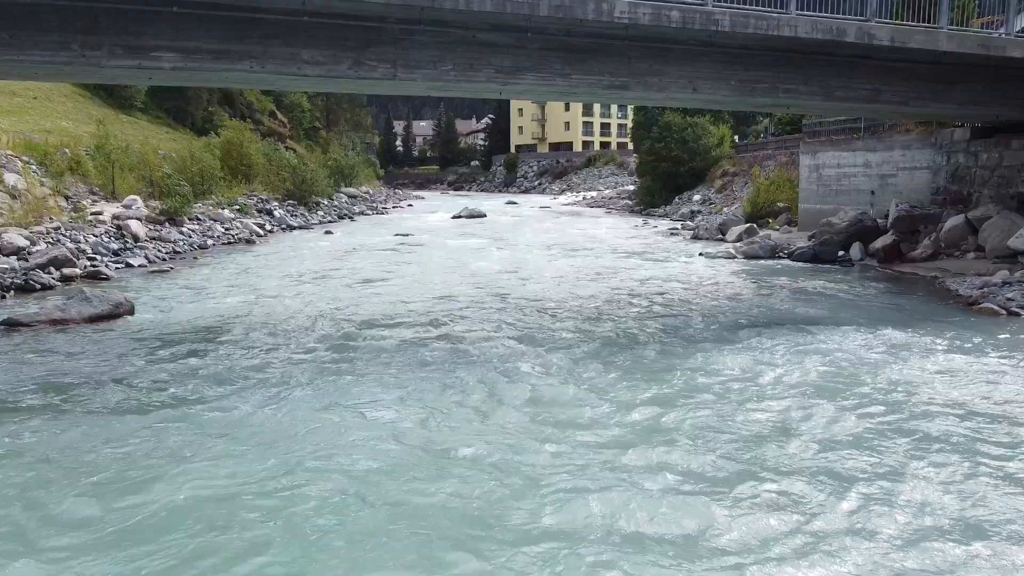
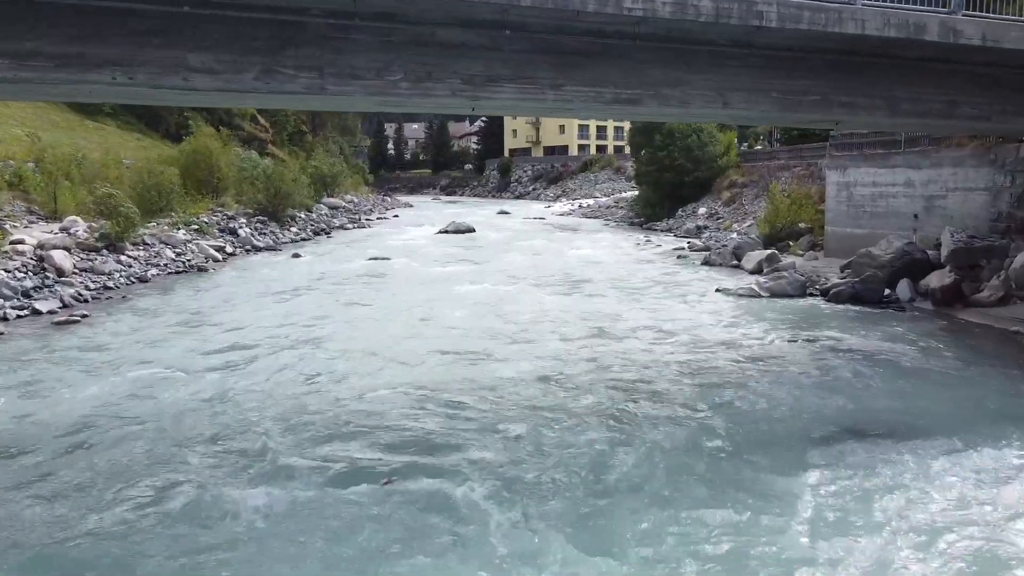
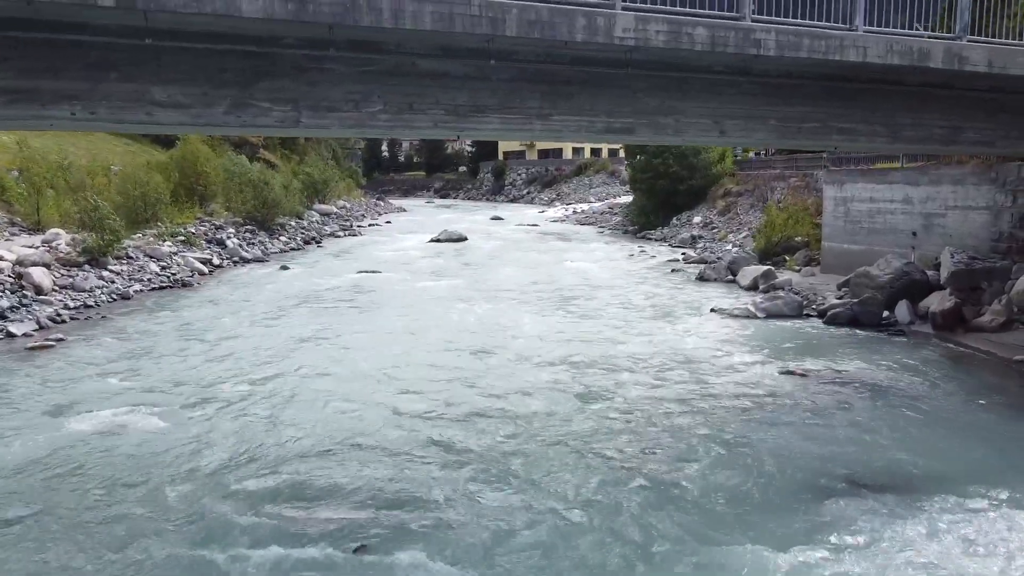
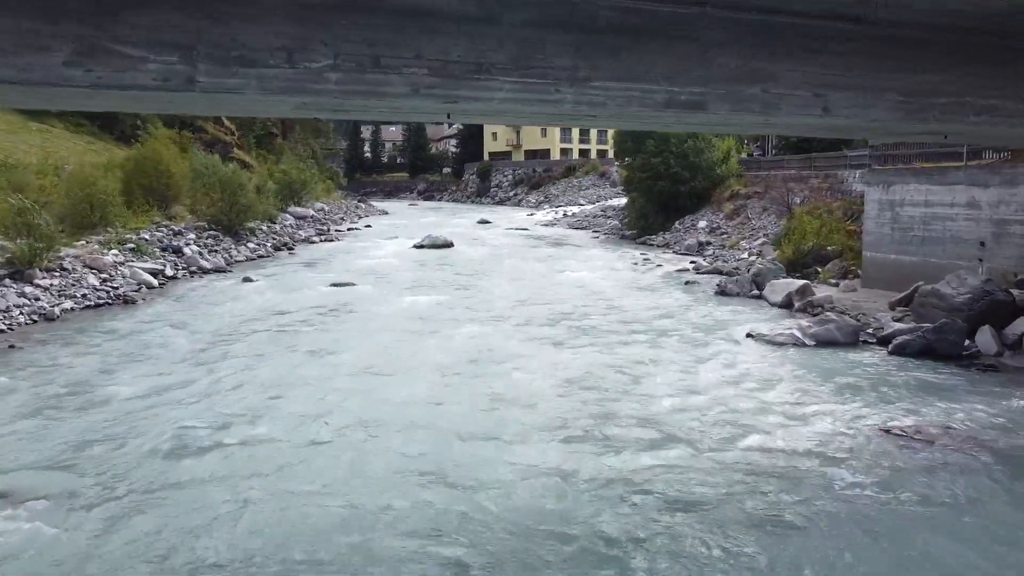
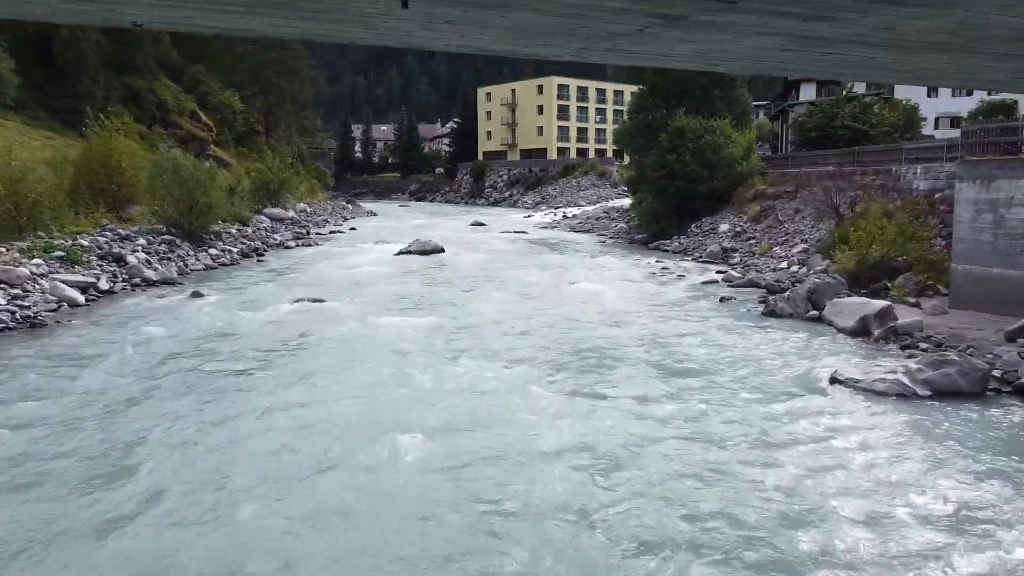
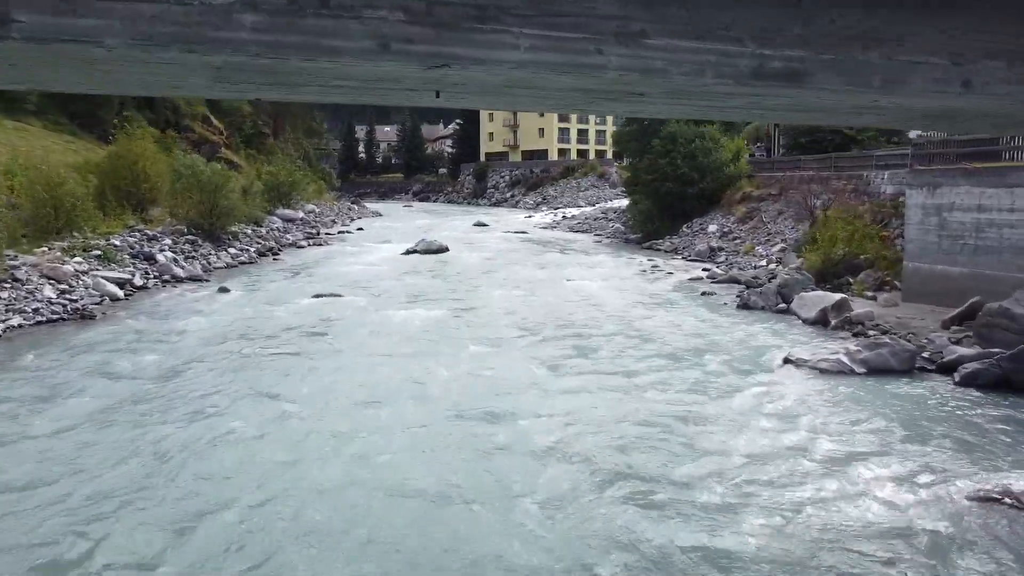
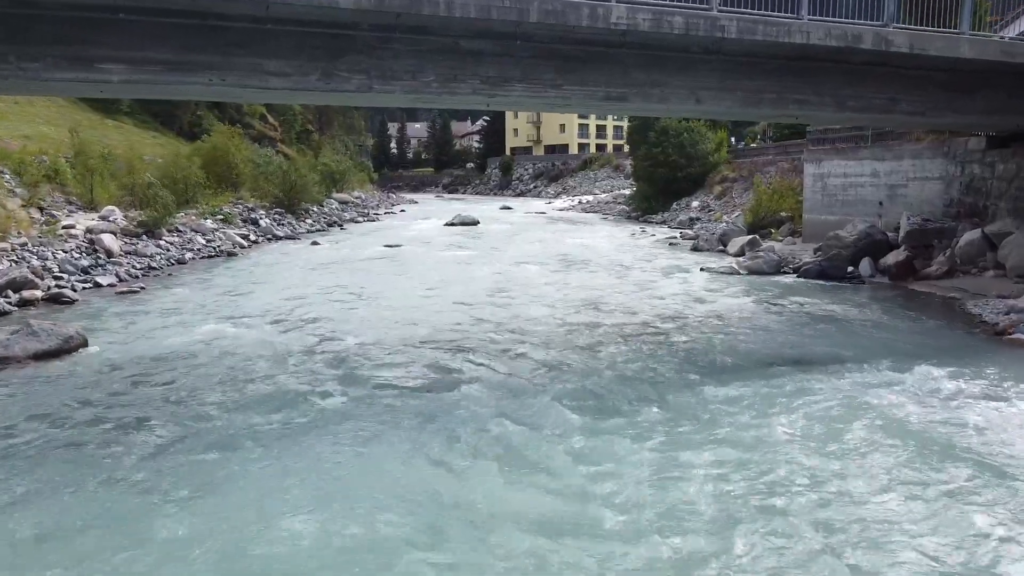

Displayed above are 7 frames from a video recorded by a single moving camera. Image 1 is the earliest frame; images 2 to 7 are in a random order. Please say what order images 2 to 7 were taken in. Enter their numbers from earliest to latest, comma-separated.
7, 2, 3, 4, 6, 5
